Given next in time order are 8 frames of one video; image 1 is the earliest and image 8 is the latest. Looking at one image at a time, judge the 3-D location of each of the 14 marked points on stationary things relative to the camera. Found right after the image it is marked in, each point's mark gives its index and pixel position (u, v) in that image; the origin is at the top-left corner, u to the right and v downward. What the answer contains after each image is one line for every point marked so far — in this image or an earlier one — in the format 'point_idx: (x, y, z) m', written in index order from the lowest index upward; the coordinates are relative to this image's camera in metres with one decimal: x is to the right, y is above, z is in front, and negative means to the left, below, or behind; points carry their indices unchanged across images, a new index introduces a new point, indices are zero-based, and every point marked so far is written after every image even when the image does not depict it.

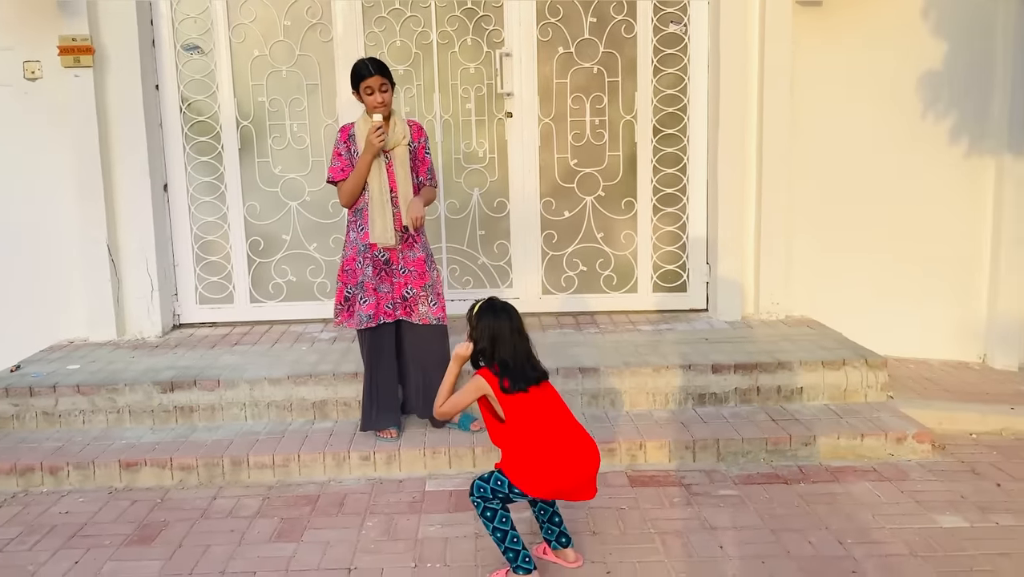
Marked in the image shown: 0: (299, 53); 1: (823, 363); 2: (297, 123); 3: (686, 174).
0: (-1.2, +1.4, +5.0) m
1: (+1.6, -0.4, +4.3) m
2: (-1.3, +1.0, +5.1) m
3: (+1.1, +0.7, +5.2) m
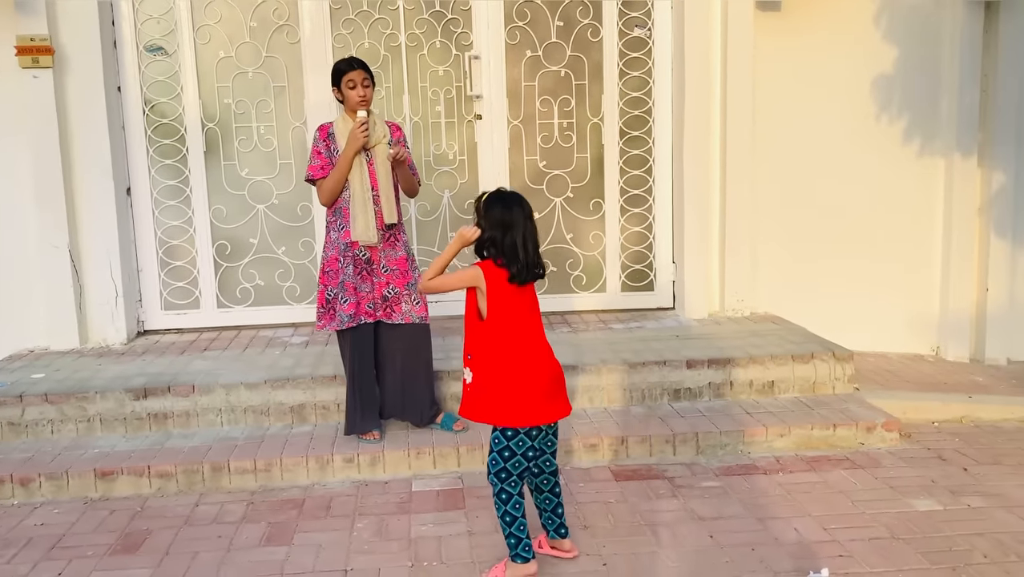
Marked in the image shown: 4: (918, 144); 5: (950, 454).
0: (-1.4, +1.4, +5.0) m
1: (+1.4, -0.4, +4.4) m
2: (-1.5, +1.0, +5.0) m
3: (+0.9, +0.7, +5.3) m
4: (+2.6, +0.9, +5.4) m
5: (+2.0, -0.8, +4.0) m
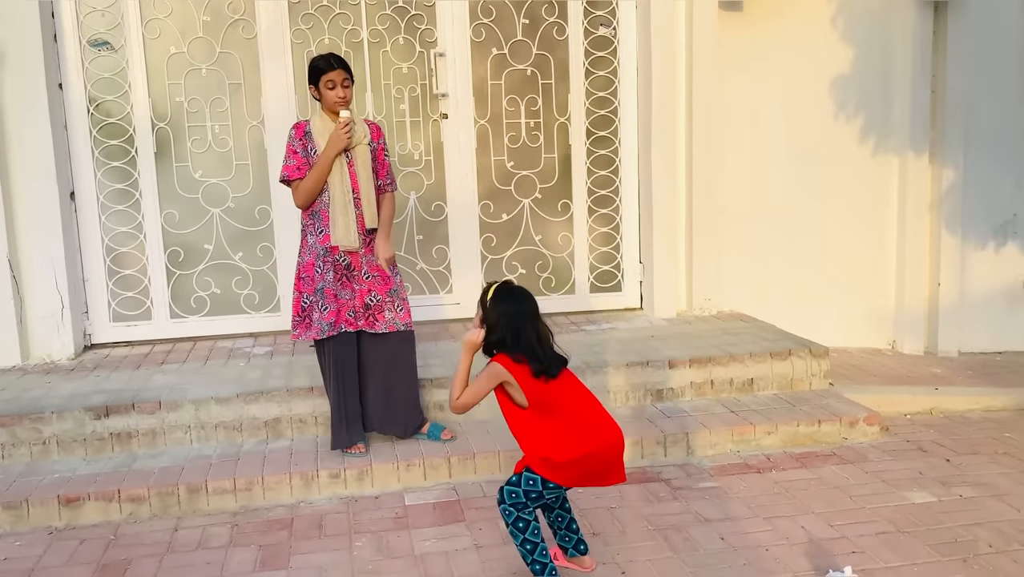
0: (-1.6, +1.3, +4.7) m
1: (+1.3, -0.3, +4.4) m
2: (-1.6, +0.9, +4.8) m
3: (+0.7, +0.7, +5.3) m
4: (+2.3, +0.9, +5.6) m
5: (+2.0, -0.7, +4.0) m
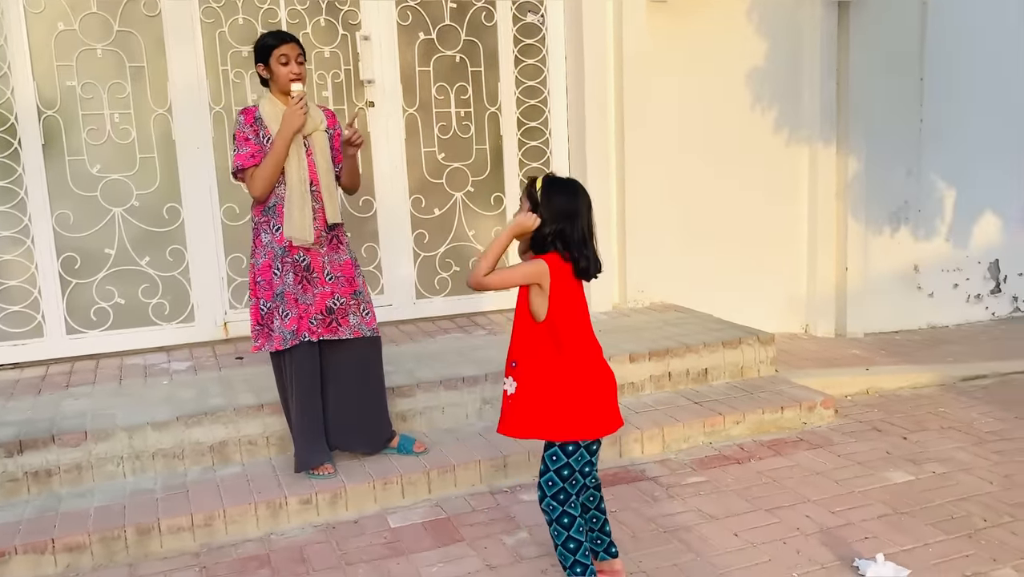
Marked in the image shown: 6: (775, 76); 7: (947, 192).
0: (-1.9, +1.3, +4.2) m
1: (+1.1, -0.3, +4.4) m
2: (-1.9, +0.9, +4.2) m
3: (+0.2, +0.7, +5.2) m
4: (+1.8, +1.0, +5.7) m
5: (+1.8, -0.7, +4.2) m
6: (+1.7, +1.4, +5.6) m
7: (+3.2, +0.7, +6.3) m
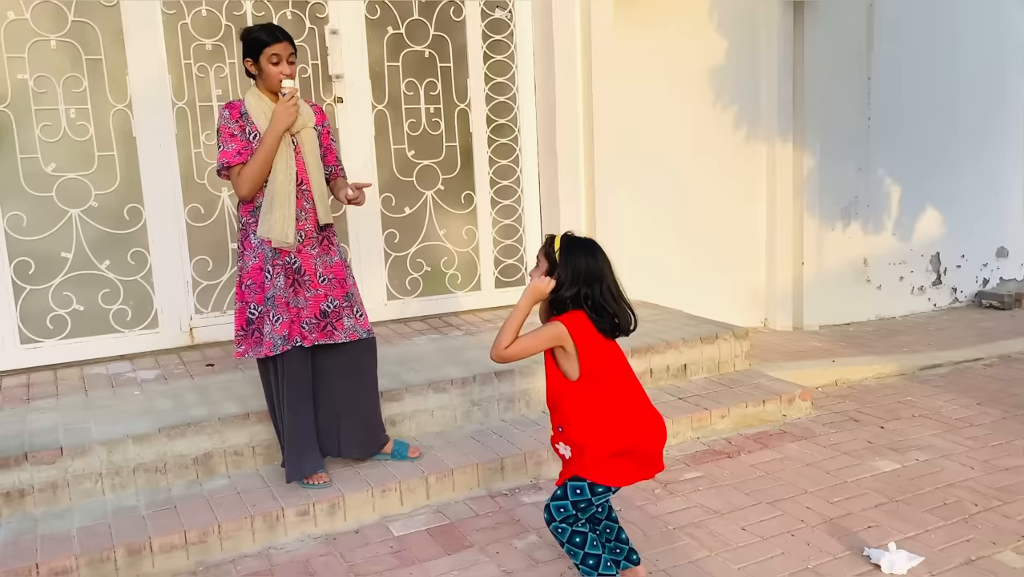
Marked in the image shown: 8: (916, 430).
0: (-2.0, +1.2, +3.9) m
1: (+1.0, -0.3, +4.5) m
2: (-2.0, +0.8, +4.0) m
3: (0.0, +0.7, +5.1) m
4: (+1.6, +1.1, +5.8) m
5: (+1.7, -0.6, +4.3) m
6: (+1.5, +1.4, +5.7) m
7: (+2.9, +0.8, +6.5) m
8: (+1.9, -0.7, +4.0) m
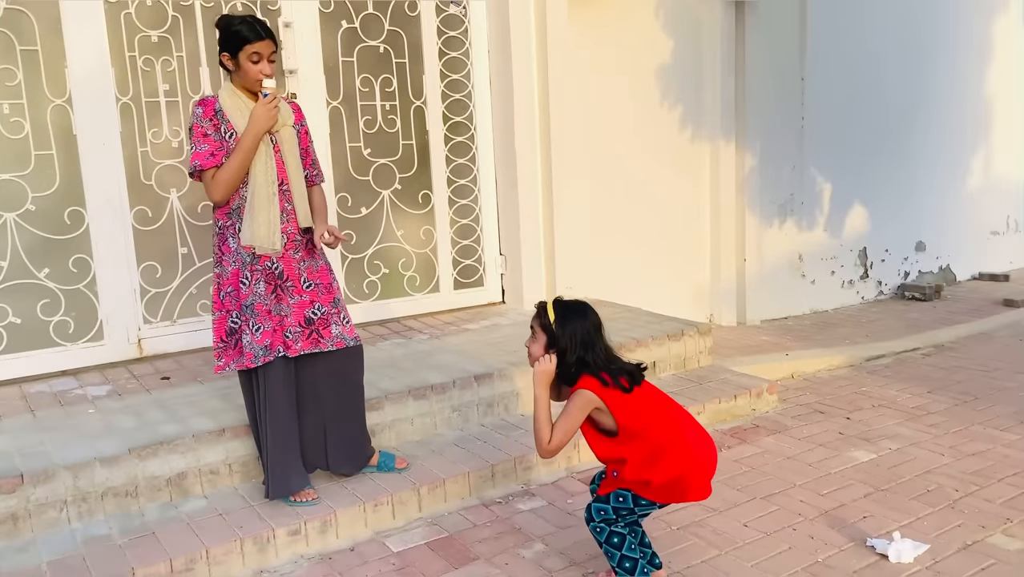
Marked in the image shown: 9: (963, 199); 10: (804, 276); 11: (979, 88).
0: (-2.1, +1.2, +3.6) m
1: (+0.8, -0.3, +4.5) m
2: (-2.1, +0.8, +3.7) m
3: (-0.2, +0.7, +5.0) m
4: (+1.2, +1.1, +5.9) m
5: (+1.6, -0.6, +4.4) m
6: (+1.1, +1.4, +5.8) m
7: (+2.5, +0.8, +6.7) m
8: (+1.8, -0.6, +4.2) m
9: (+4.2, +0.8, +8.0) m
10: (+2.3, +0.1, +6.8) m
11: (+4.3, +1.9, +7.9) m
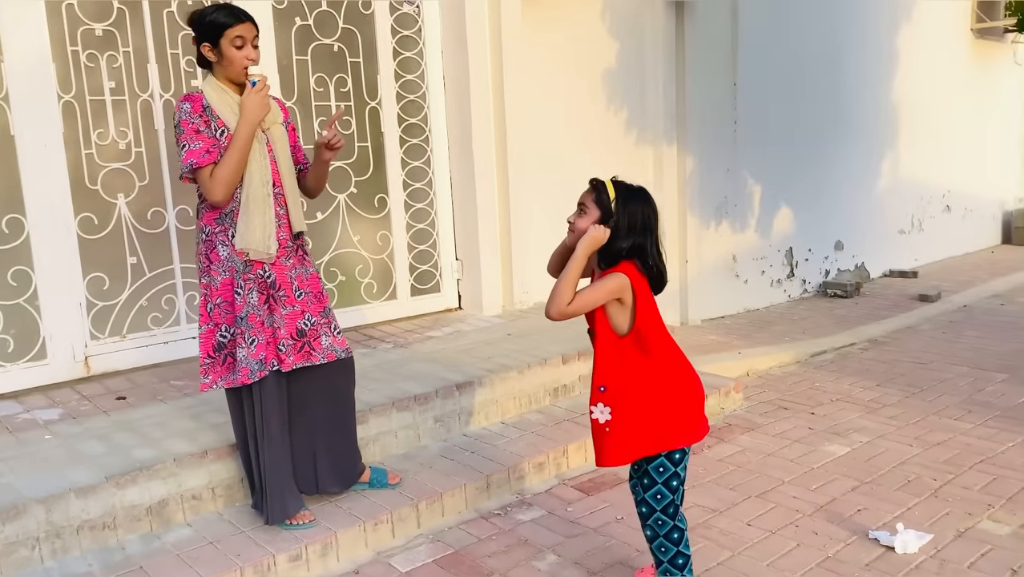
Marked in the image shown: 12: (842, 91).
0: (-2.2, +1.1, +3.3) m
1: (+0.6, -0.3, +4.5) m
2: (-2.2, +0.7, +3.3) m
3: (-0.5, +0.7, +4.9) m
4: (+0.8, +1.1, +5.9) m
5: (+1.4, -0.6, +4.5) m
6: (+0.8, +1.4, +5.8) m
7: (+2.0, +0.8, +6.9) m
8: (+1.6, -0.6, +4.3) m
9: (+3.5, +0.9, +8.4) m
10: (+1.8, +0.1, +6.9) m
11: (+3.6, +1.9, +8.3) m
12: (+3.0, +1.8, +7.7) m
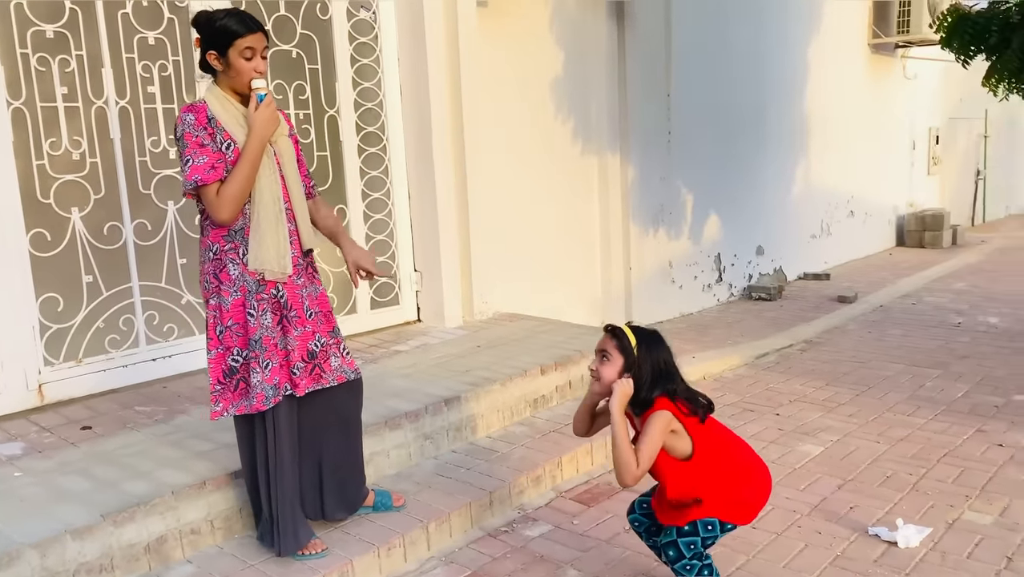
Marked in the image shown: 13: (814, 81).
0: (-2.2, +1.0, +3.0) m
1: (+0.5, -0.3, +4.5) m
2: (-2.2, +0.6, +3.0) m
3: (-0.7, +0.6, +4.8) m
4: (+0.5, +1.0, +6.0) m
5: (+1.3, -0.6, +4.6) m
6: (+0.4, +1.4, +5.8) m
7: (+1.5, +0.8, +7.1) m
8: (+1.5, -0.6, +4.4) m
9: (+2.8, +0.8, +8.8) m
10: (+1.3, +0.1, +7.1) m
11: (+2.9, +1.9, +8.7) m
12: (+2.3, +1.7, +8.0) m
13: (+3.2, +2.2, +9.0) m
